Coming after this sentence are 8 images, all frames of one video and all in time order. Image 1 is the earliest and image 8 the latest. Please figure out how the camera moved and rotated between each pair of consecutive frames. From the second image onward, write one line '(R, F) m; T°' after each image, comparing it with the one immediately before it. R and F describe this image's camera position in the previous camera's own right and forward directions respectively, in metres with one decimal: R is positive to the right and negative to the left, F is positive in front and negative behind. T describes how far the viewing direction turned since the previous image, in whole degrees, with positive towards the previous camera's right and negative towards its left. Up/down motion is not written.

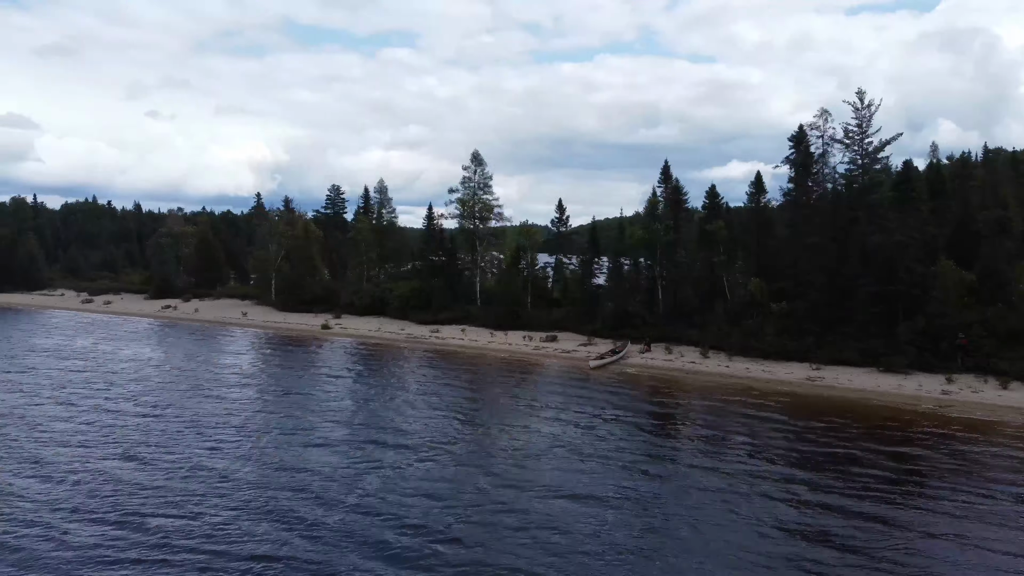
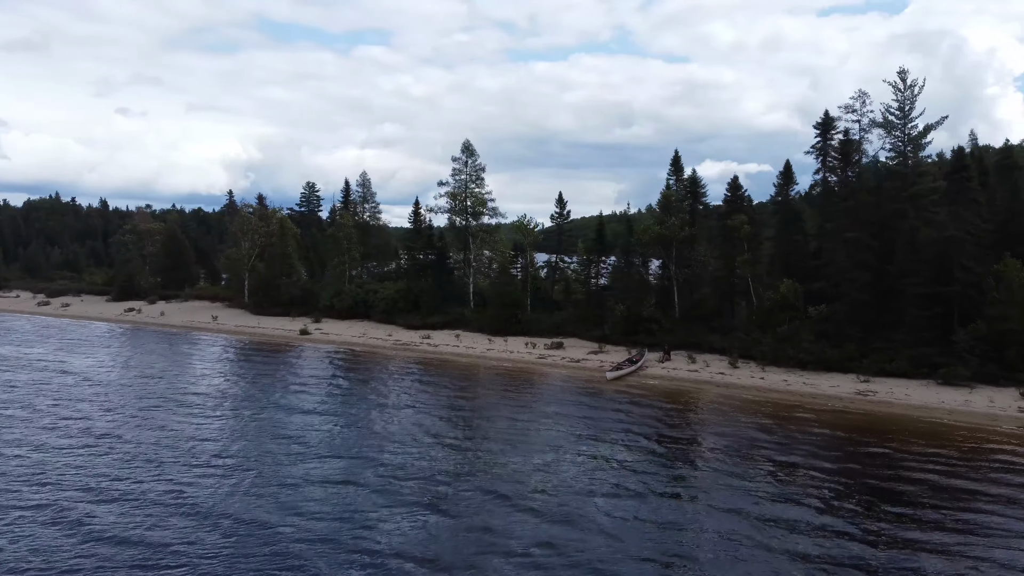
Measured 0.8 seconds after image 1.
(-1.2, +4.2) m; +2°
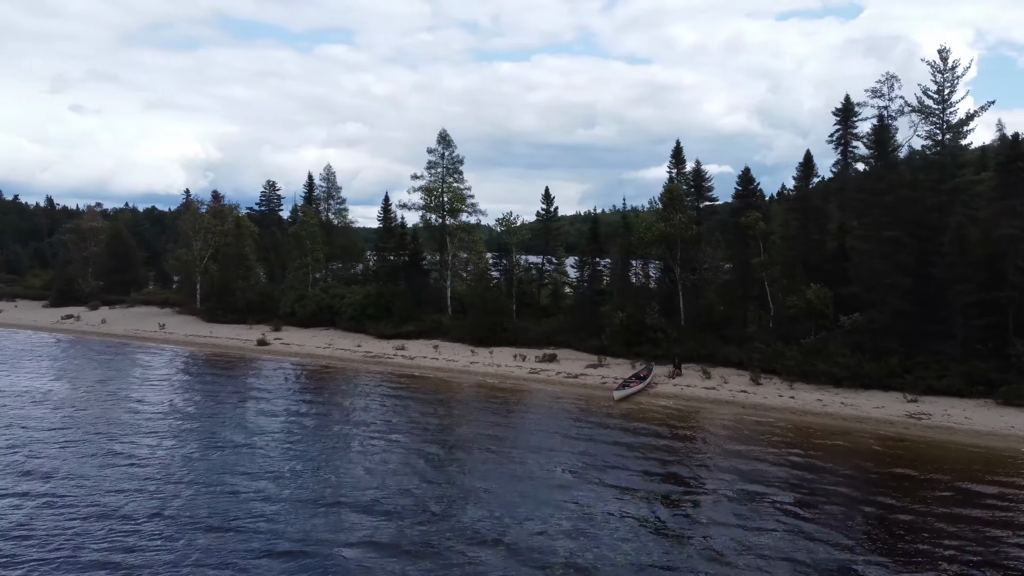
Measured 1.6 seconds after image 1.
(-1.0, +4.5) m; +3°
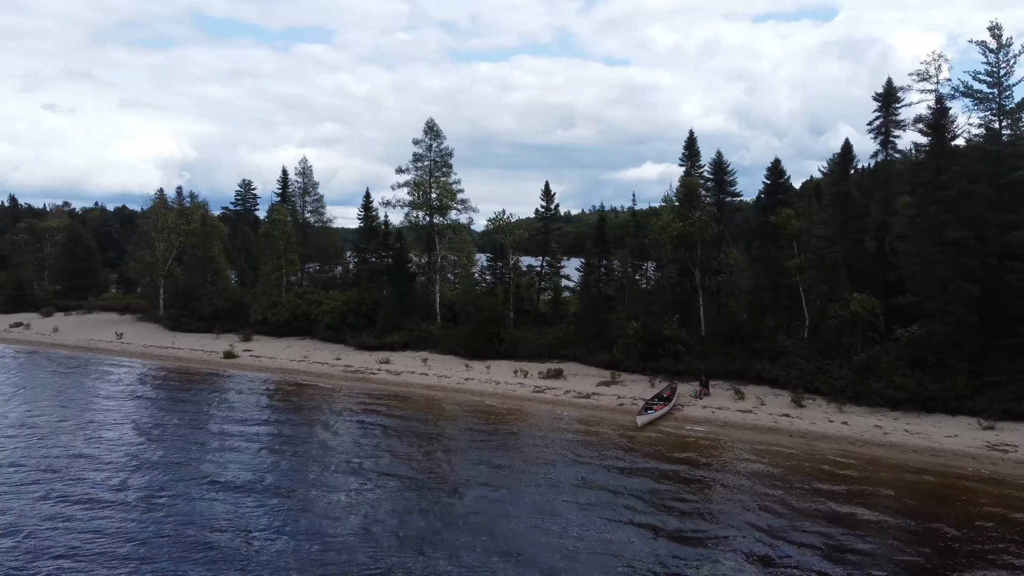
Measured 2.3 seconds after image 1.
(-0.8, +4.1) m; +1°
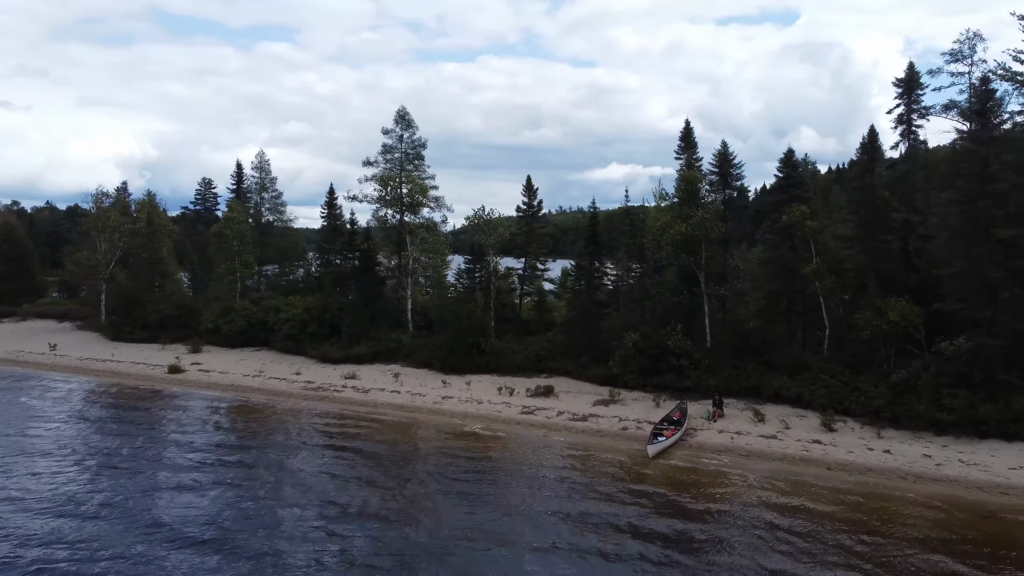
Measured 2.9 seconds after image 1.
(-0.6, +3.7) m; +2°
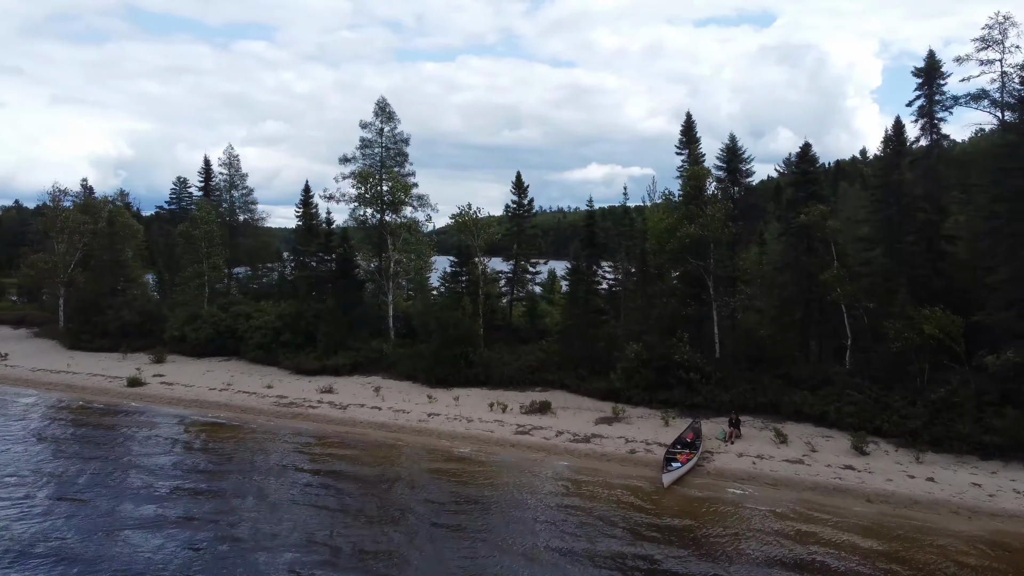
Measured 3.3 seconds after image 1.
(-0.4, +2.5) m; +1°
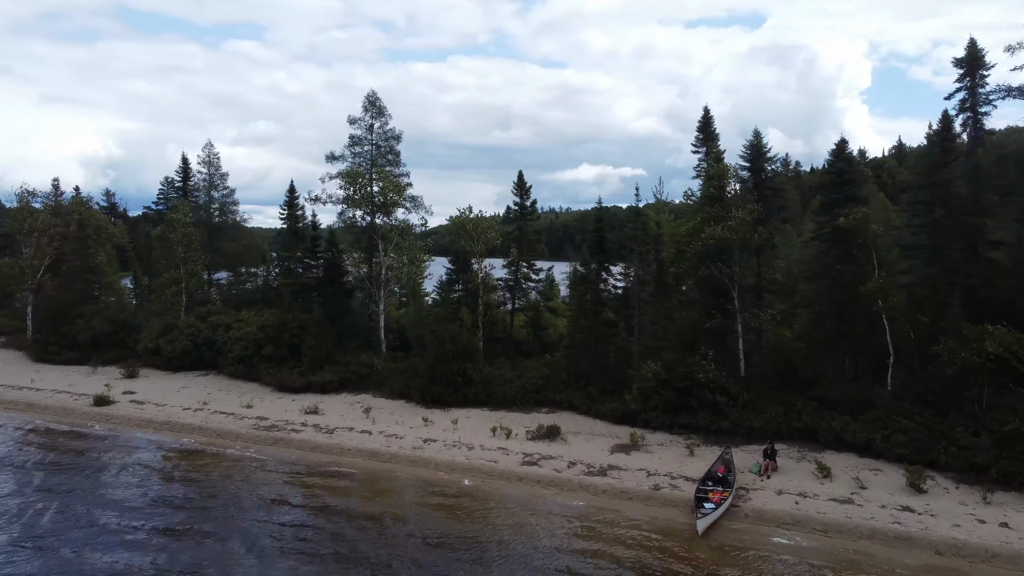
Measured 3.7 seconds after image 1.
(-0.4, +2.5) m; +1°
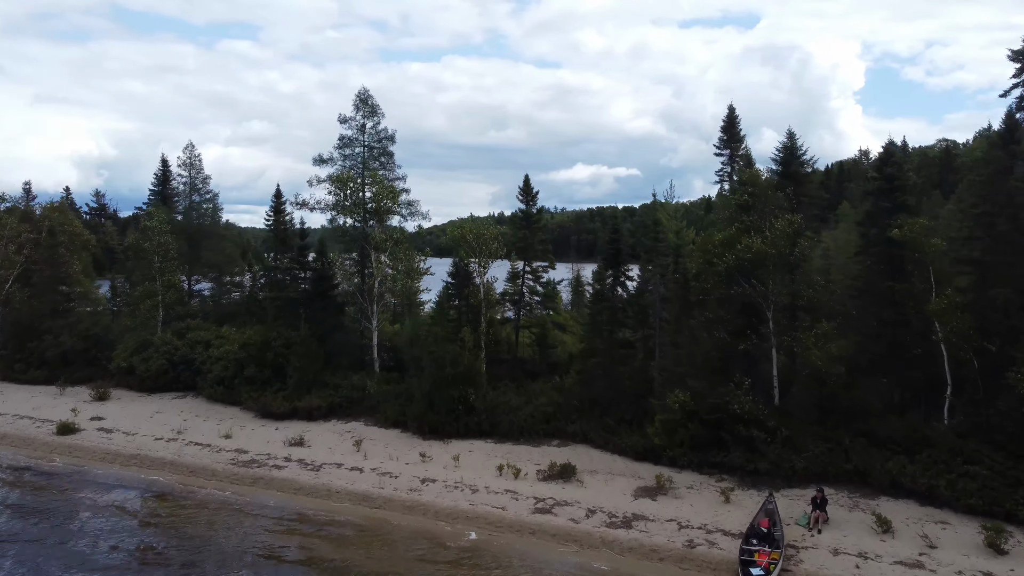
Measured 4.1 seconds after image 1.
(-0.3, +2.5) m; 0°
